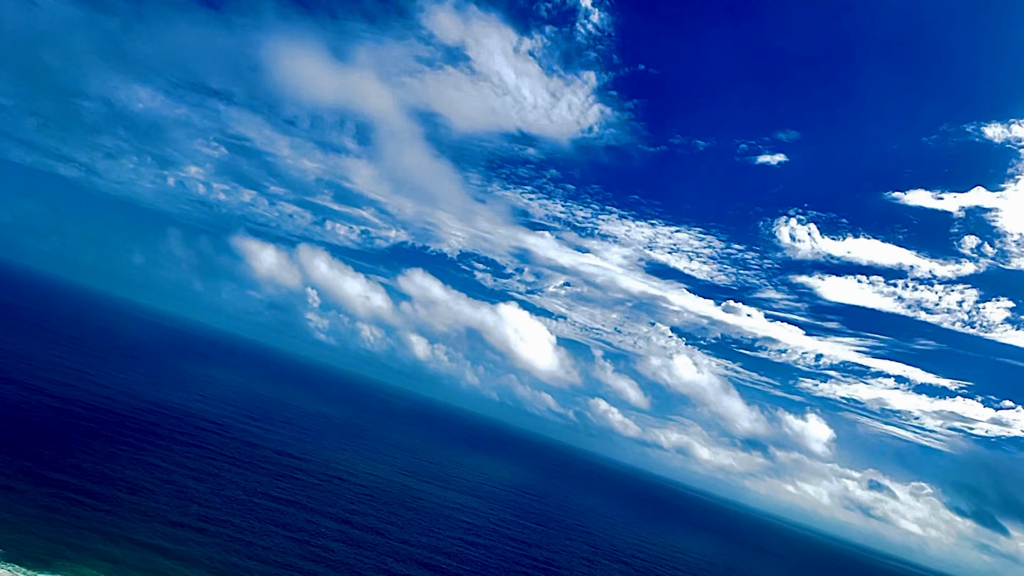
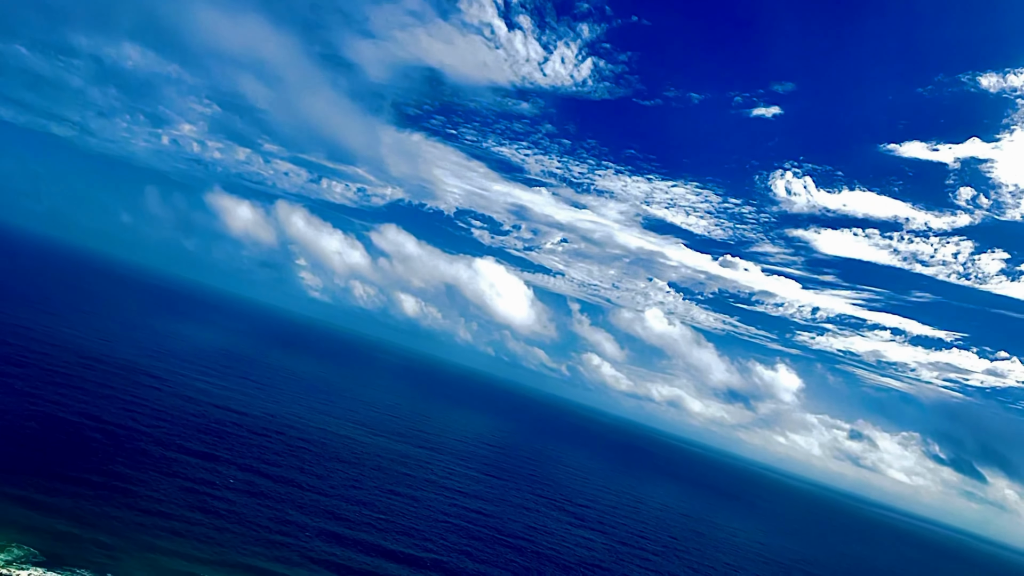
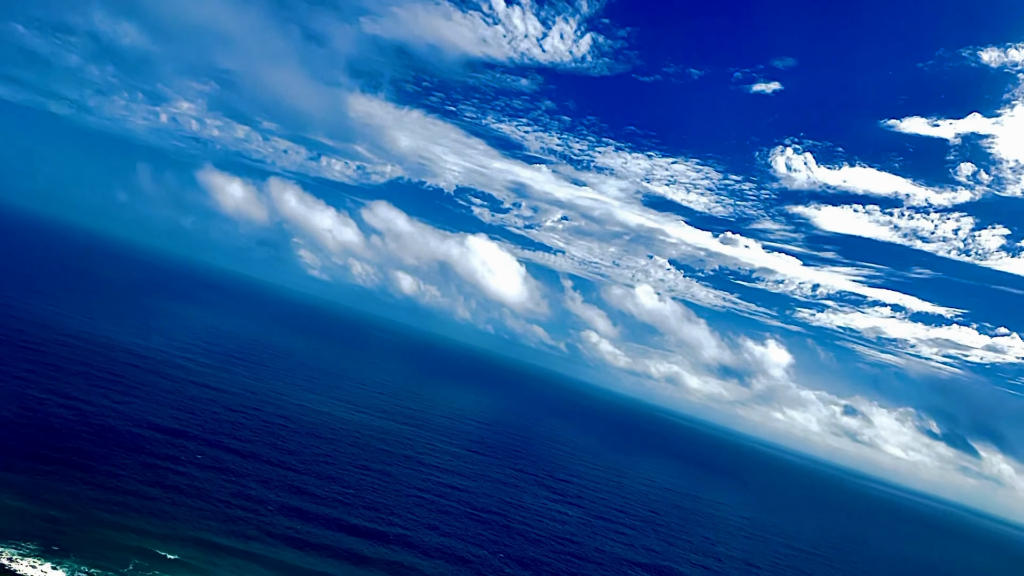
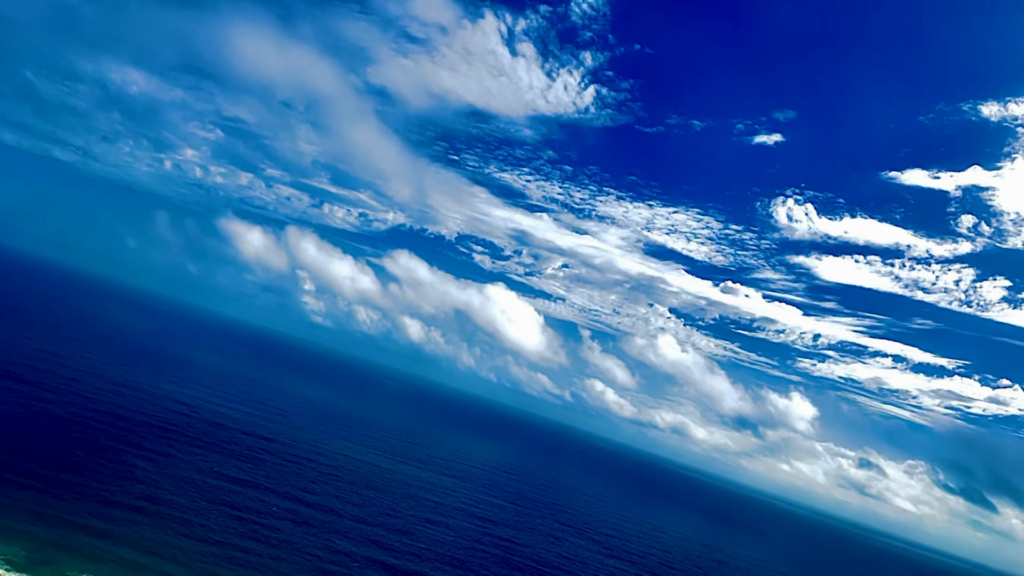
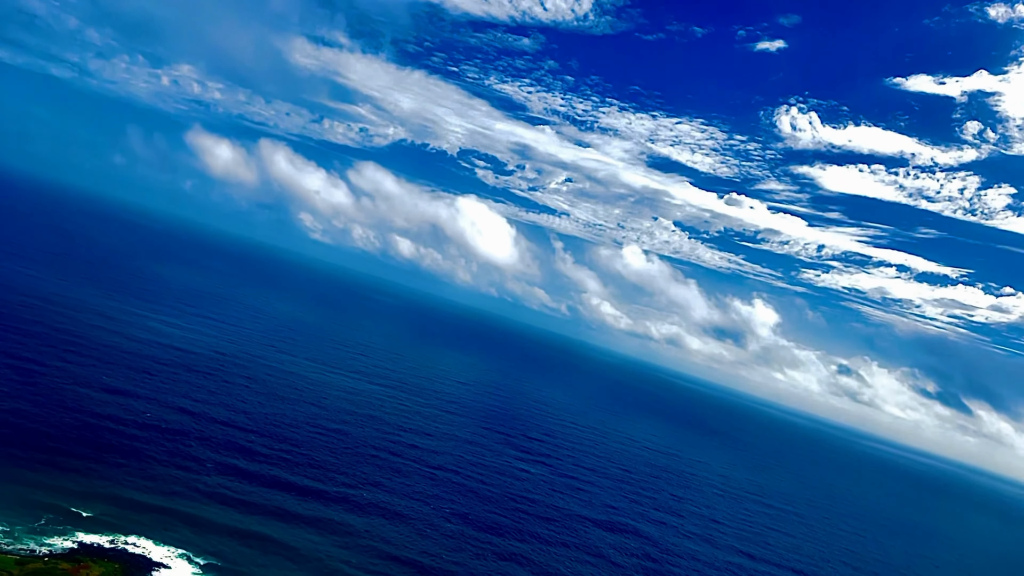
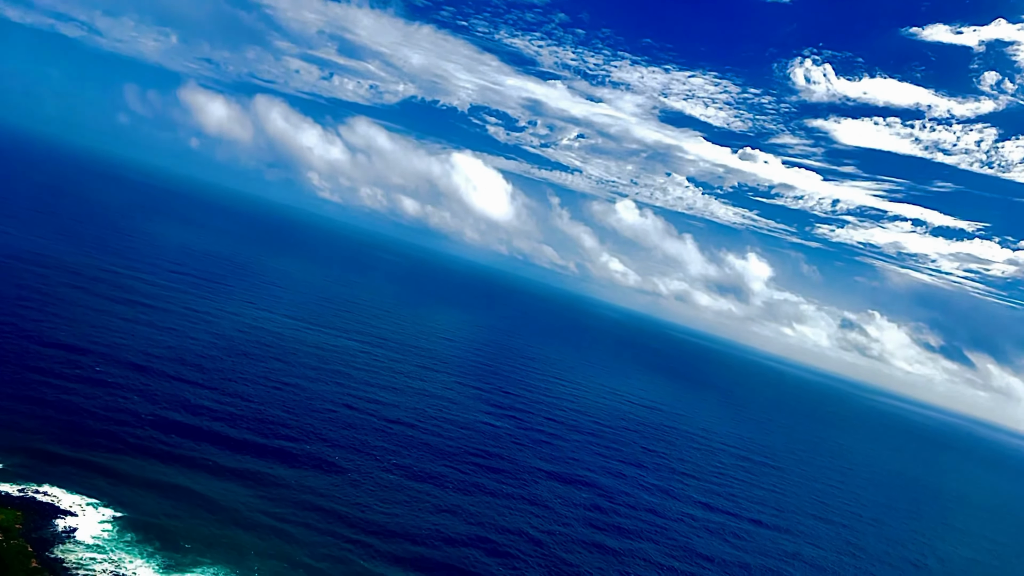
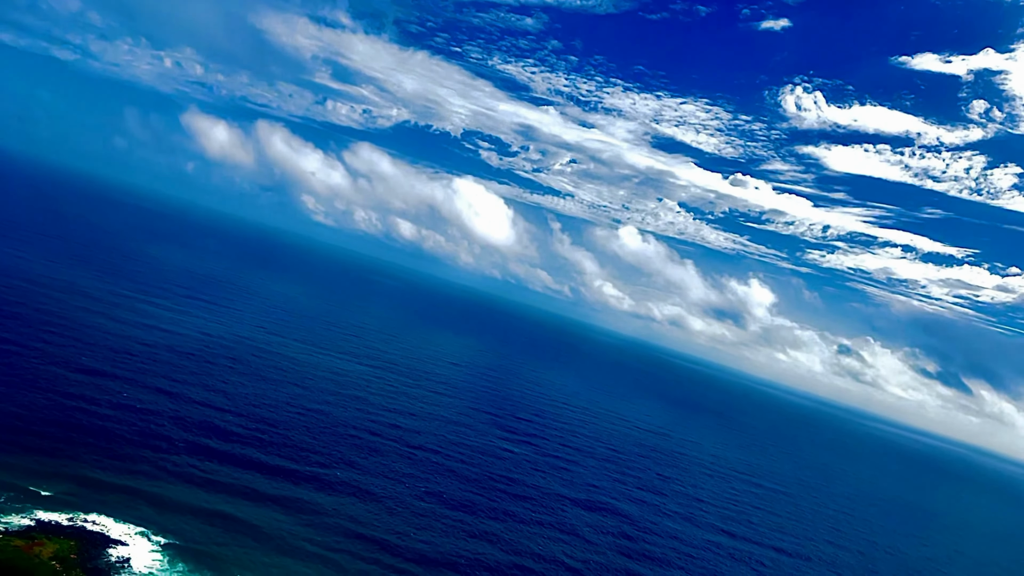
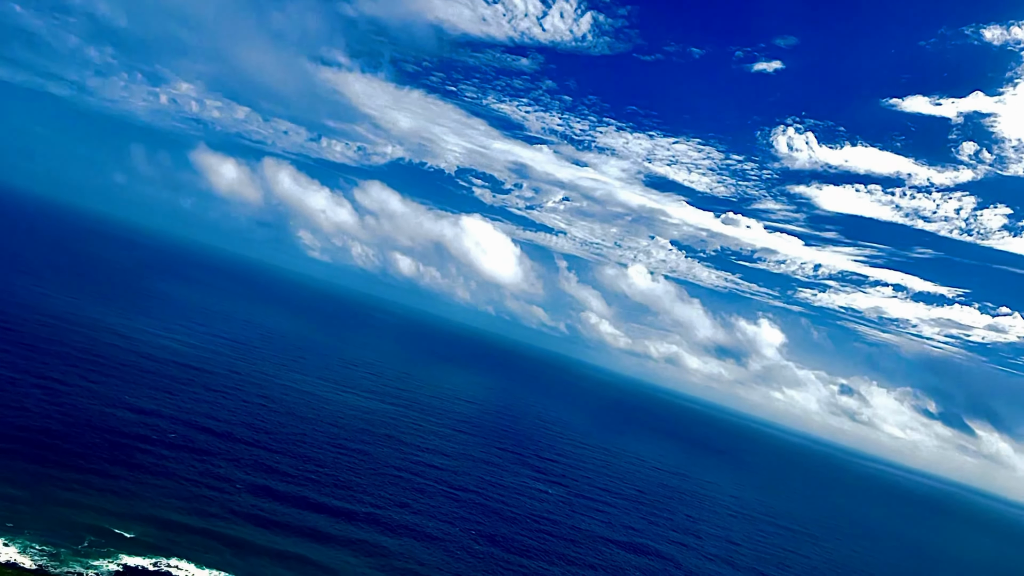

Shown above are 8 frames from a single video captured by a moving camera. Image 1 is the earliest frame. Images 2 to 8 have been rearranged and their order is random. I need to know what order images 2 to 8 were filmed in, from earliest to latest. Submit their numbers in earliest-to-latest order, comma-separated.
4, 2, 3, 8, 5, 7, 6
